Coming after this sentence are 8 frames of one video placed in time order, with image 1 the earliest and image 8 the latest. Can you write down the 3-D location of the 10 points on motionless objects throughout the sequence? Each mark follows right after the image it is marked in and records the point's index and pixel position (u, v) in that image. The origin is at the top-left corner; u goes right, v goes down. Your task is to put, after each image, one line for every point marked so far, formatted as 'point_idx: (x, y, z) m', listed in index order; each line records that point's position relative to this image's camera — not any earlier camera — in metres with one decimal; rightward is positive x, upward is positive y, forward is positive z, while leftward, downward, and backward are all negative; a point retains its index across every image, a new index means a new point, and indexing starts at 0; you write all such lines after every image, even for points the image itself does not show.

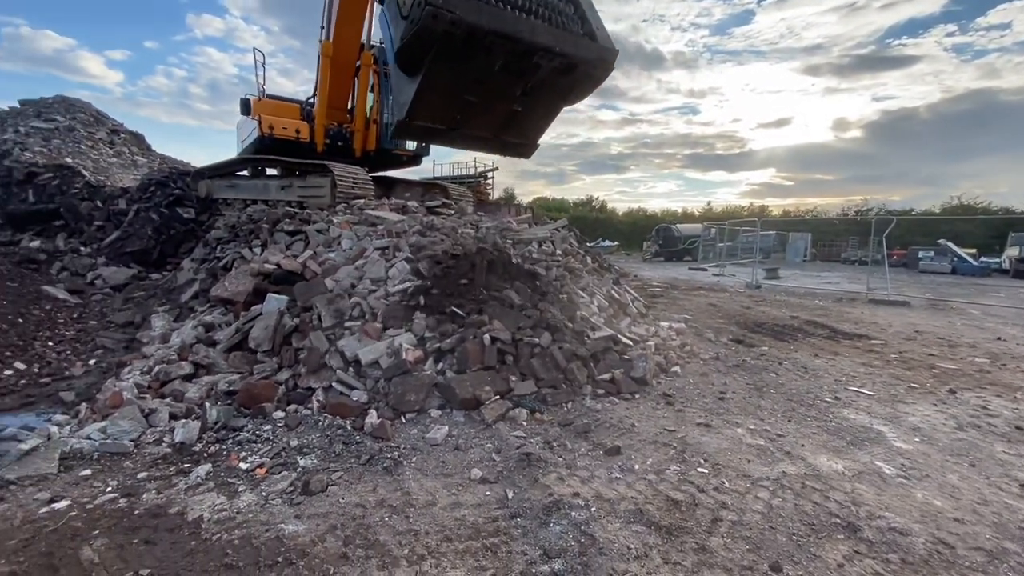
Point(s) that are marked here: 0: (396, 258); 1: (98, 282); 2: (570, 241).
0: (-1.5, +0.4, +6.3) m
1: (-6.4, +0.1, +7.9) m
2: (+1.1, +0.8, +8.6) m
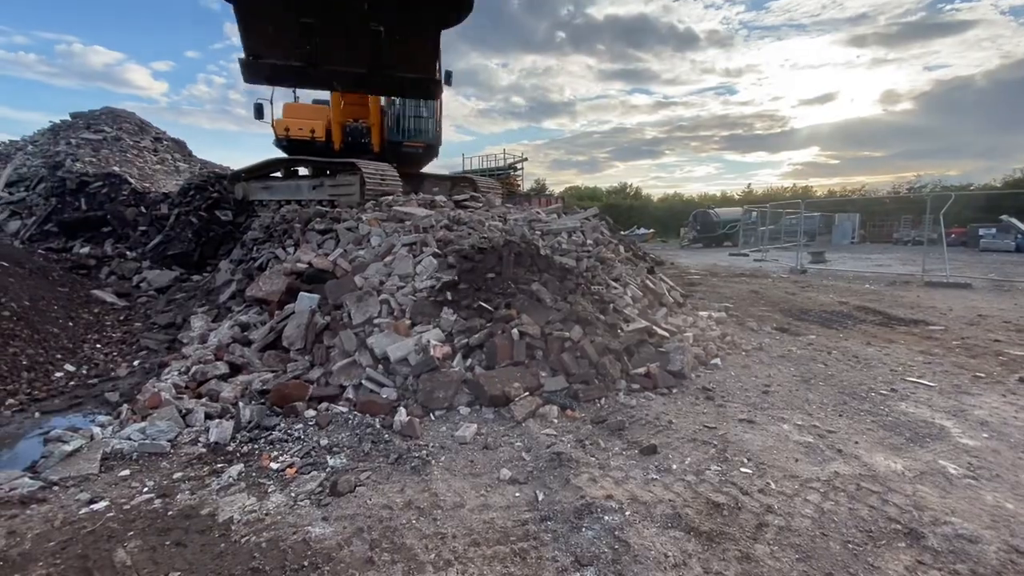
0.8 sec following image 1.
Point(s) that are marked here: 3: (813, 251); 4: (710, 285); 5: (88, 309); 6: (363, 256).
0: (-1.1, +0.5, +6.2) m
1: (-5.9, +0.1, +8.2) m
2: (+1.6, +1.0, +8.3) m
3: (+10.2, +1.3, +16.6) m
4: (+4.5, +0.1, +11.2) m
5: (-6.0, -0.3, +7.1) m
6: (-2.0, +0.4, +6.6) m
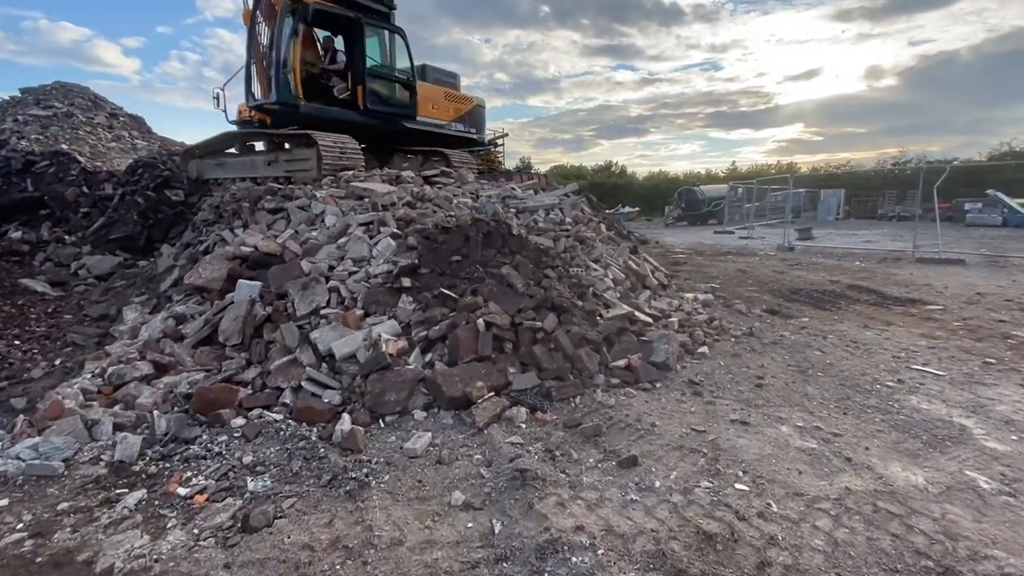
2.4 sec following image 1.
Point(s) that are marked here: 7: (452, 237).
0: (-1.5, +0.6, +5.6) m
1: (-6.3, +0.3, +7.5) m
2: (+1.1, +1.3, +7.7) m
3: (+9.5, +2.0, +16.2) m
4: (+4.0, +0.5, +10.7) m
5: (-6.4, -0.1, +6.4) m
6: (-2.4, +0.6, +6.0) m
7: (-0.7, +0.6, +5.3) m
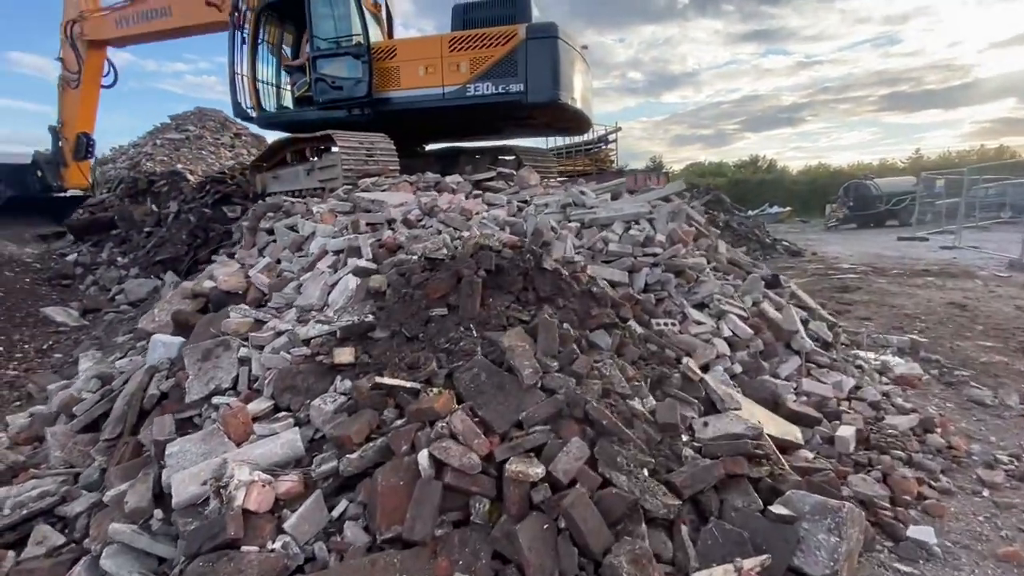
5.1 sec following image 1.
0: (-1.3, +0.2, +3.7) m
1: (-5.5, -0.1, +6.8) m
2: (+1.9, +0.7, +5.1) m
3: (+12.2, +1.2, +11.2) m
4: (+5.4, -0.1, +7.2) m
5: (-5.8, -0.5, +5.8) m
6: (-2.0, +0.1, +4.3) m
7: (-0.5, +0.1, +3.2) m
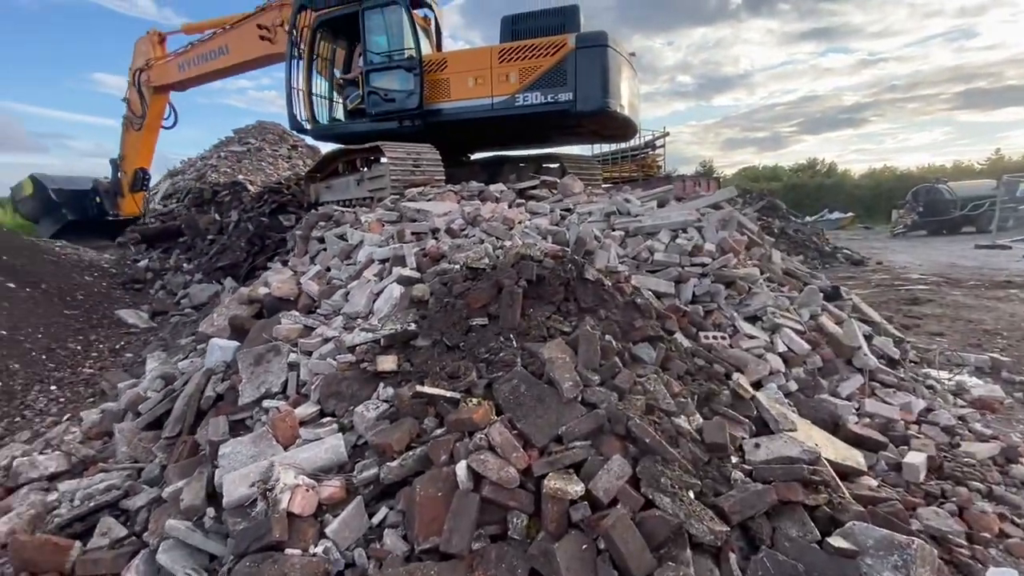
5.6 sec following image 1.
0: (-0.9, +0.1, +3.8) m
1: (-4.8, -0.2, +7.2) m
2: (+2.3, +0.6, +4.9) m
3: (+13.1, +1.0, +10.0) m
4: (+6.0, -0.3, +6.7) m
5: (-5.3, -0.6, +6.2) m
6: (-1.6, +0.1, +4.5) m
7: (-0.2, 0.0, +3.3) m
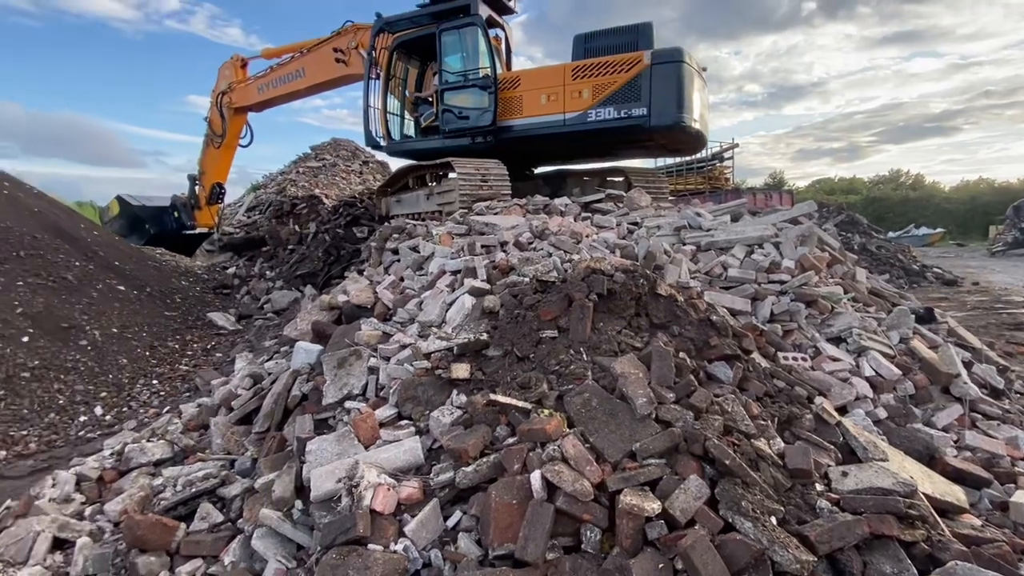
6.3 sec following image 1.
0: (-0.4, 0.0, +4.0) m
1: (-3.9, -0.3, +7.8) m
2: (+3.0, +0.4, +4.7) m
3: (+14.3, +0.4, +8.5) m
4: (+6.8, -0.6, +6.0) m
5: (-4.4, -0.6, +6.8) m
6: (-1.0, 0.0, +4.7) m
7: (+0.2, -0.1, +3.3) m
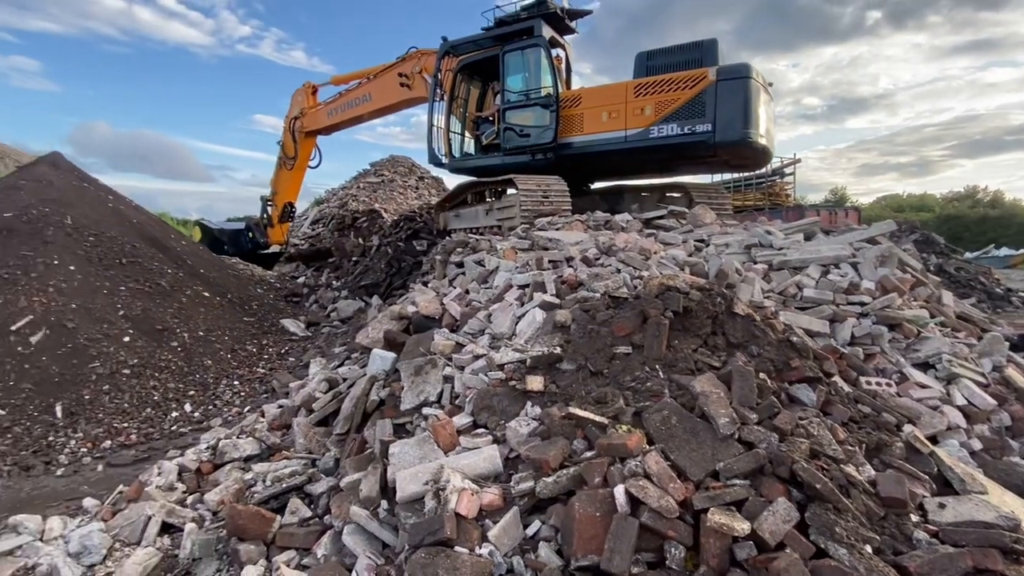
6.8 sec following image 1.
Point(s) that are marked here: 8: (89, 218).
0: (+0.2, -0.1, +4.0) m
1: (-3.0, -0.5, +8.2) m
2: (+3.6, +0.2, +4.5) m
3: (+15.2, -0.2, +7.3) m
4: (+7.5, -0.9, +5.4) m
5: (-3.6, -0.7, +7.2) m
6: (-0.4, -0.1, +4.8) m
7: (+0.8, -0.2, +3.4) m
8: (-6.3, +1.0, +7.3) m
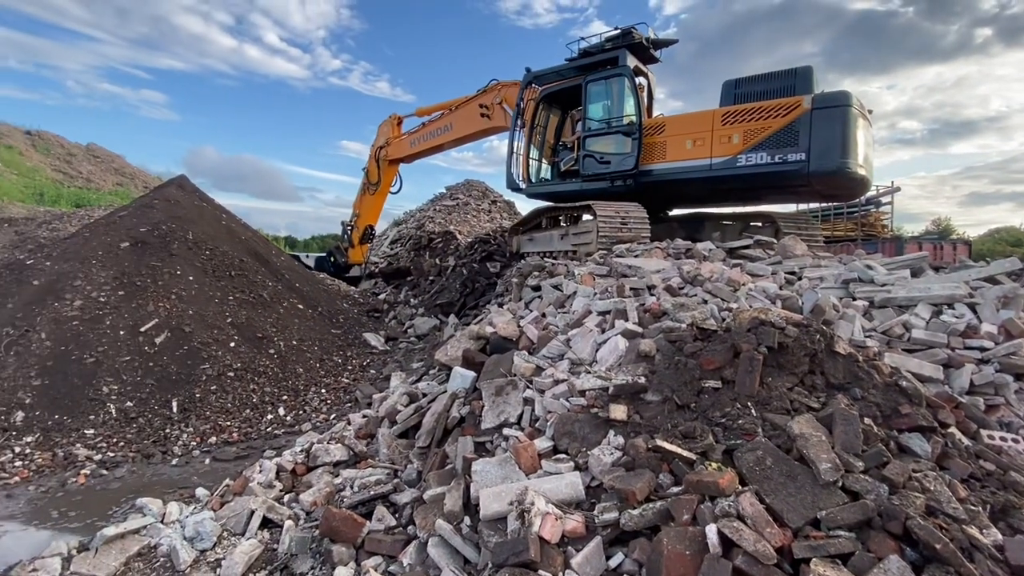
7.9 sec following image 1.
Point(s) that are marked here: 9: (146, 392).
0: (+0.9, -0.3, +4.0) m
1: (-1.8, -0.8, +8.5) m
2: (+4.3, -0.1, +4.1) m
3: (+16.1, -1.1, +5.3) m
4: (+8.2, -1.5, +4.4) m
5: (-2.5, -1.0, +7.7) m
6: (+0.4, -0.4, +4.9) m
7: (+1.3, -0.4, +3.3) m
8: (-5.1, +0.9, +8.1) m
9: (-4.2, -1.2, +5.7) m
